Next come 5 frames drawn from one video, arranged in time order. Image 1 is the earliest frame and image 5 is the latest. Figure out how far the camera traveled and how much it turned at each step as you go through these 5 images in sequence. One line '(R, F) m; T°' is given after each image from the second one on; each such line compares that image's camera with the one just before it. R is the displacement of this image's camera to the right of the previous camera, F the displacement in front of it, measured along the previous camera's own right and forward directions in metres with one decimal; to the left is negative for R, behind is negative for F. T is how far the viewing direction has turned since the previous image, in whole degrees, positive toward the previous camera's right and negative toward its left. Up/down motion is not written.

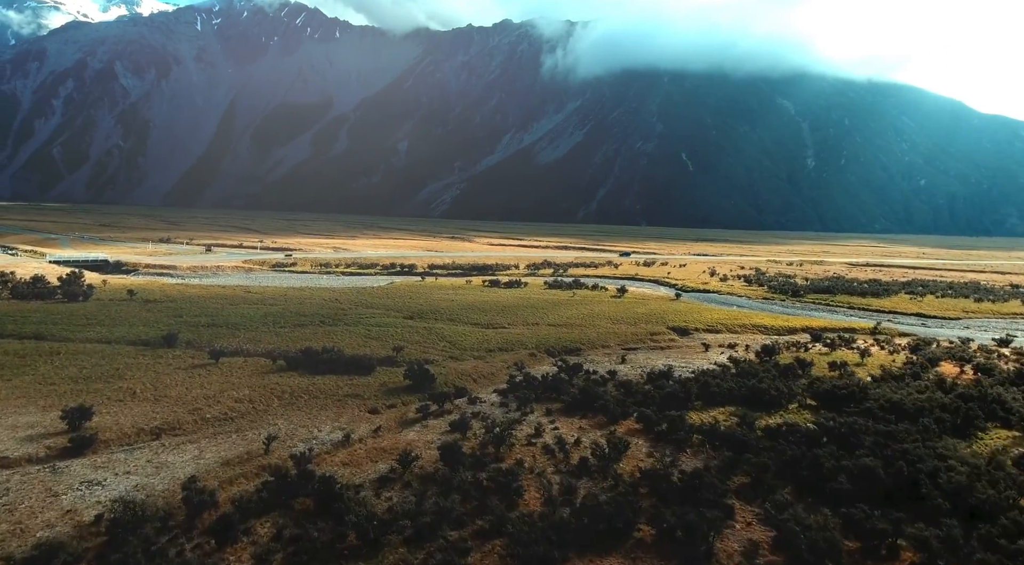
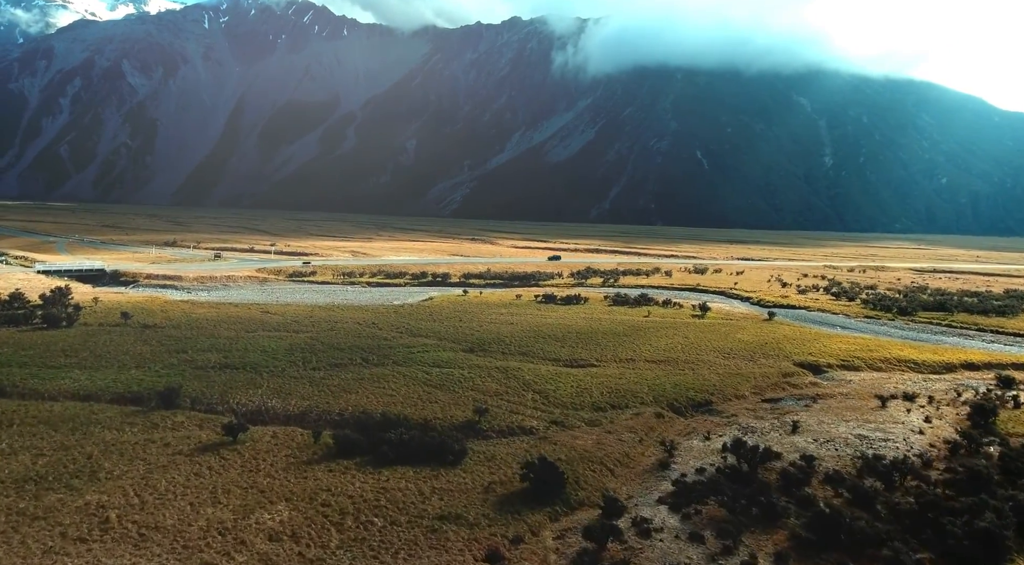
(-4.8, +12.9) m; 0°
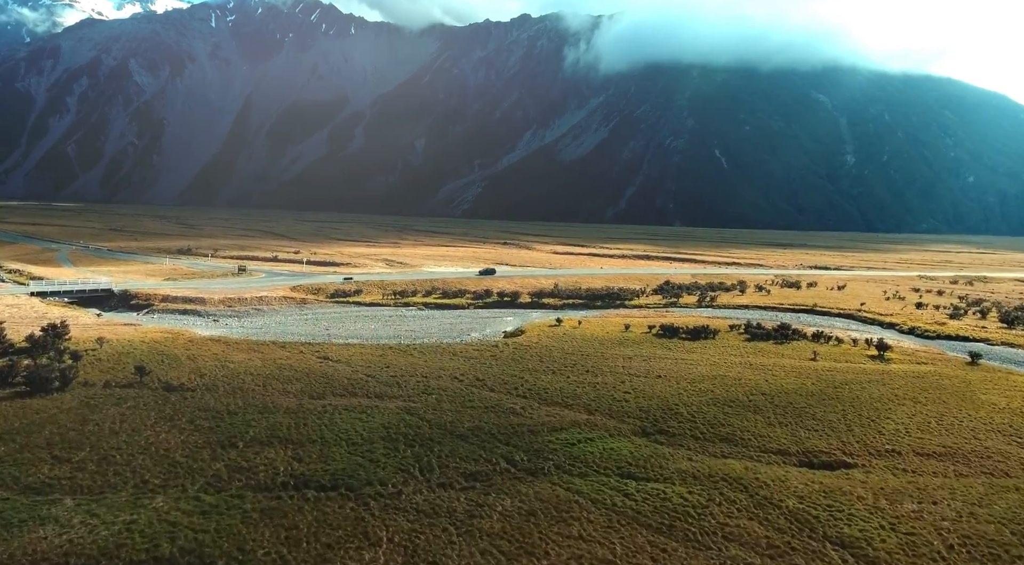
(-7.8, +16.4) m; 0°
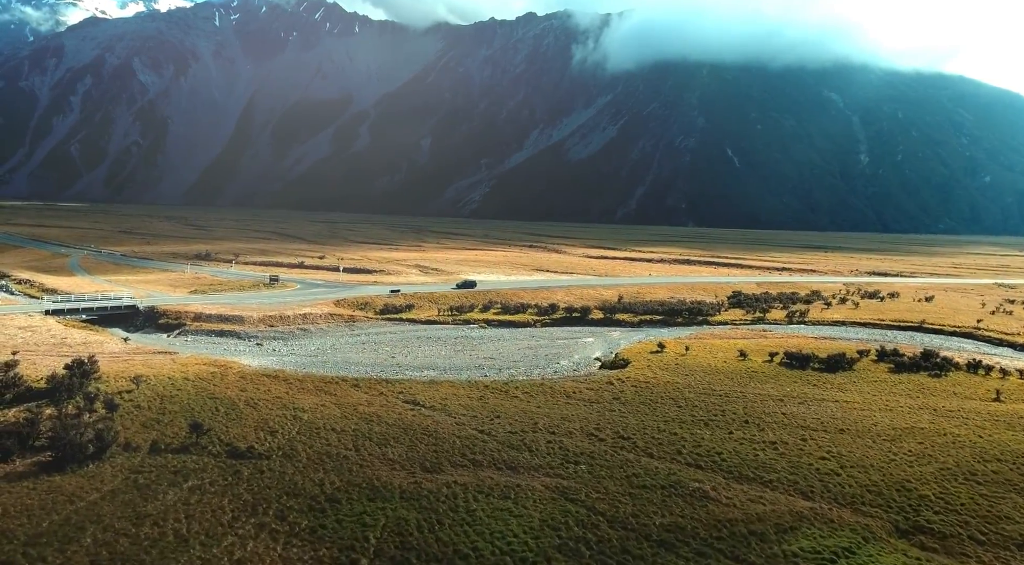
(-6.3, +9.6) m; 0°
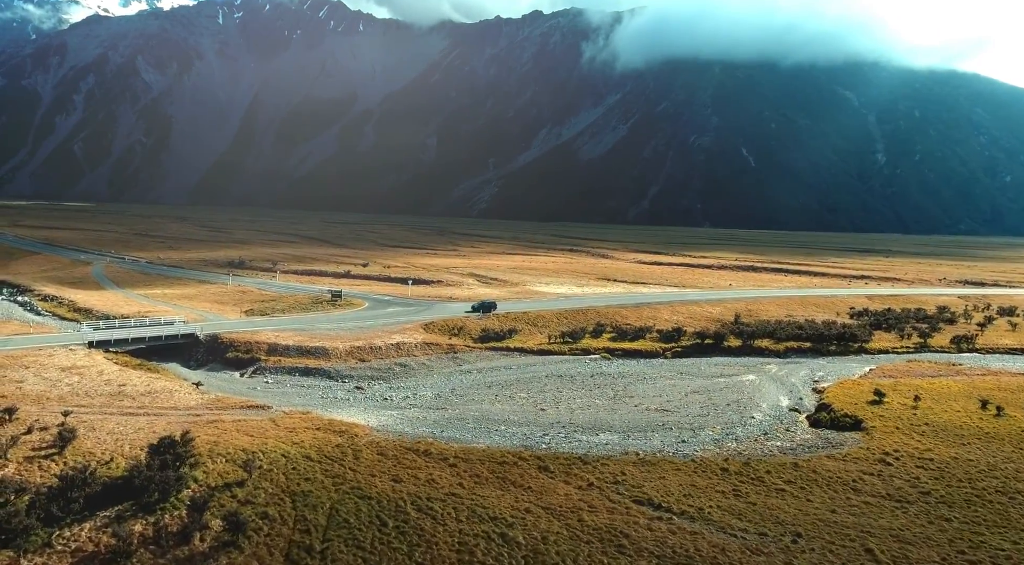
(-9.5, +12.6) m; 0°
